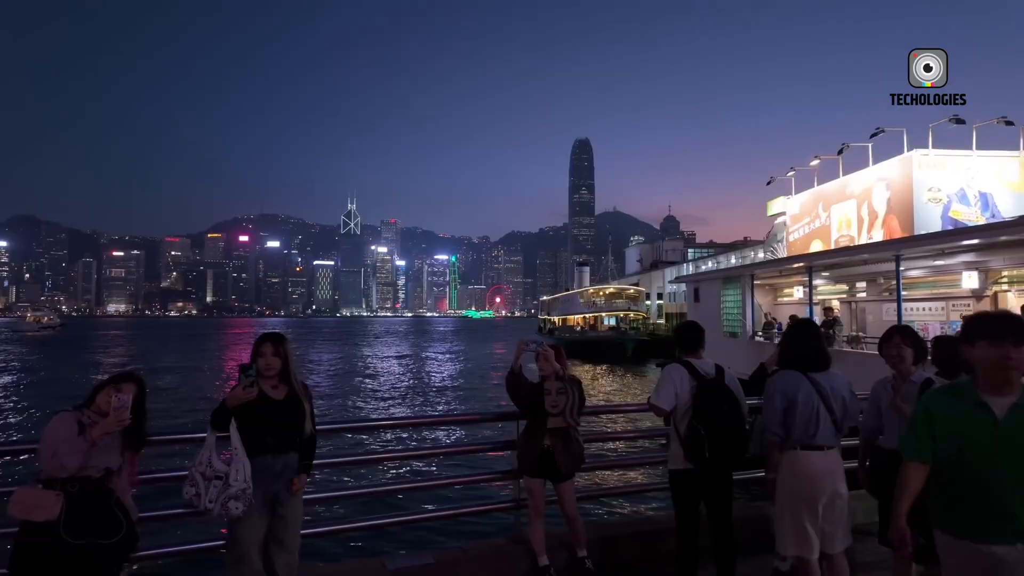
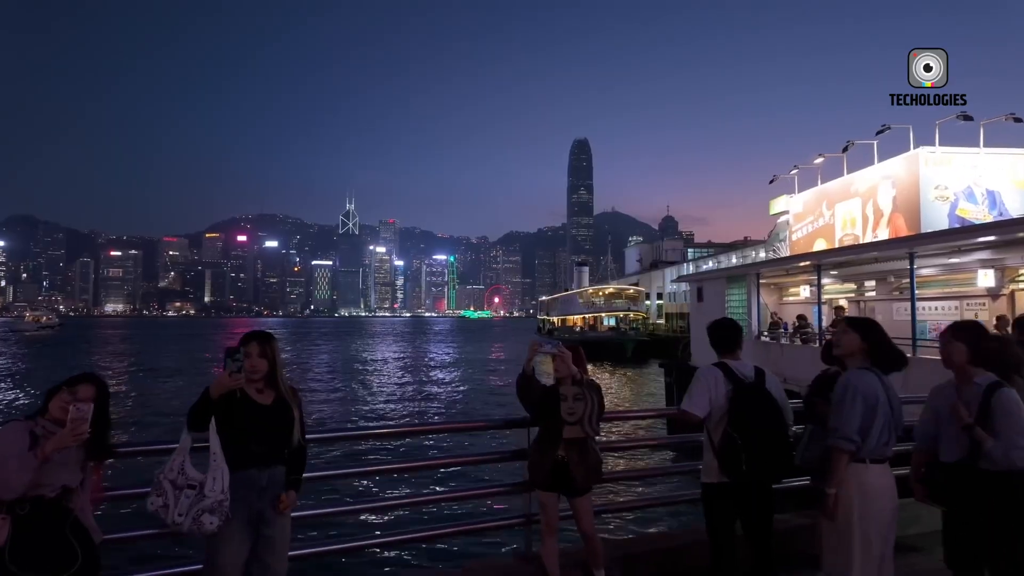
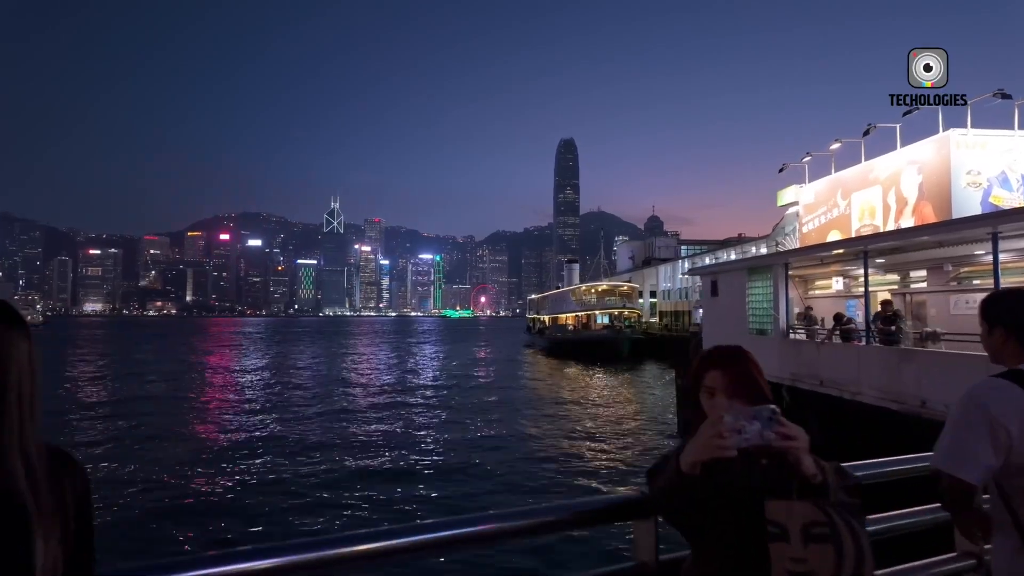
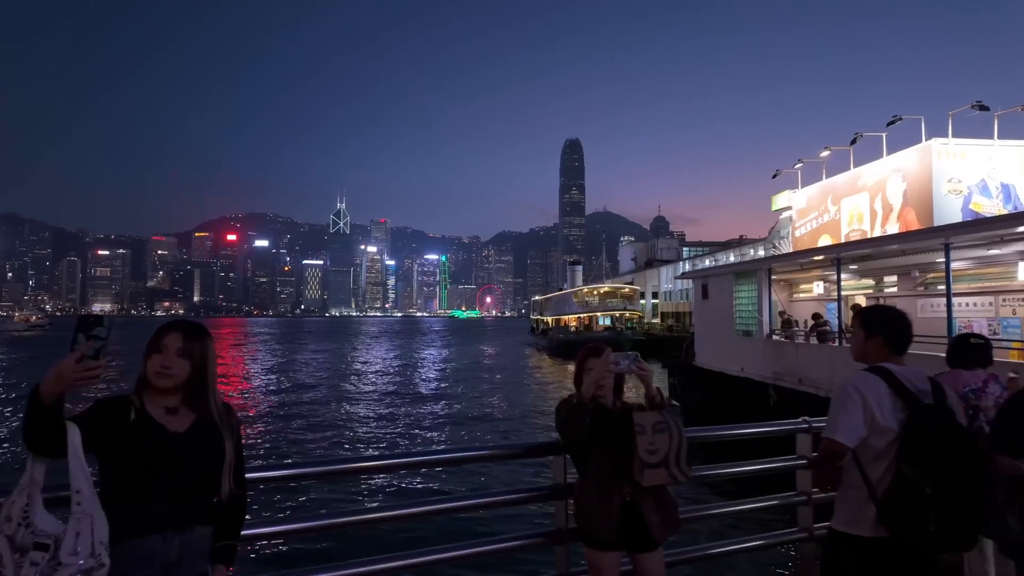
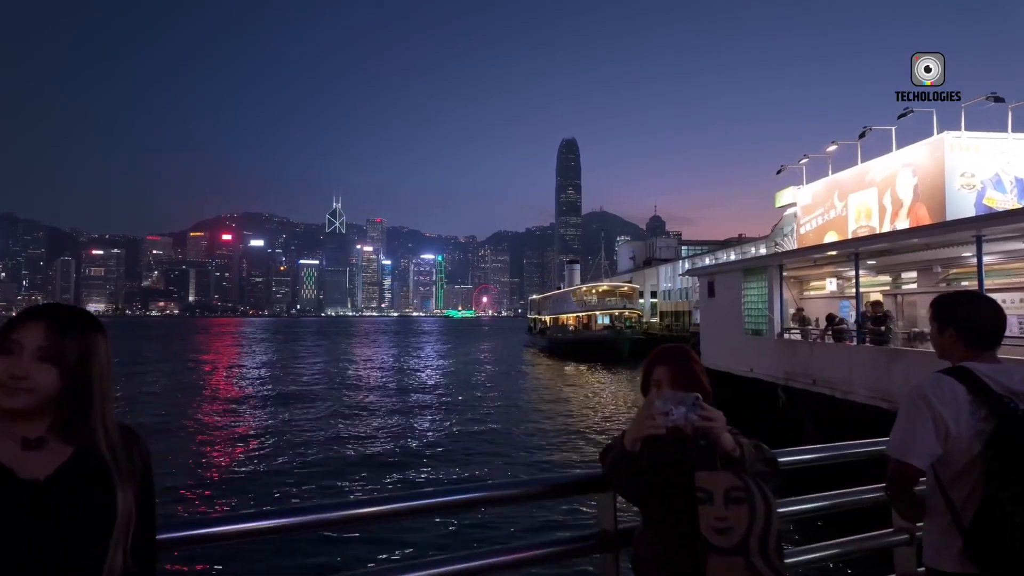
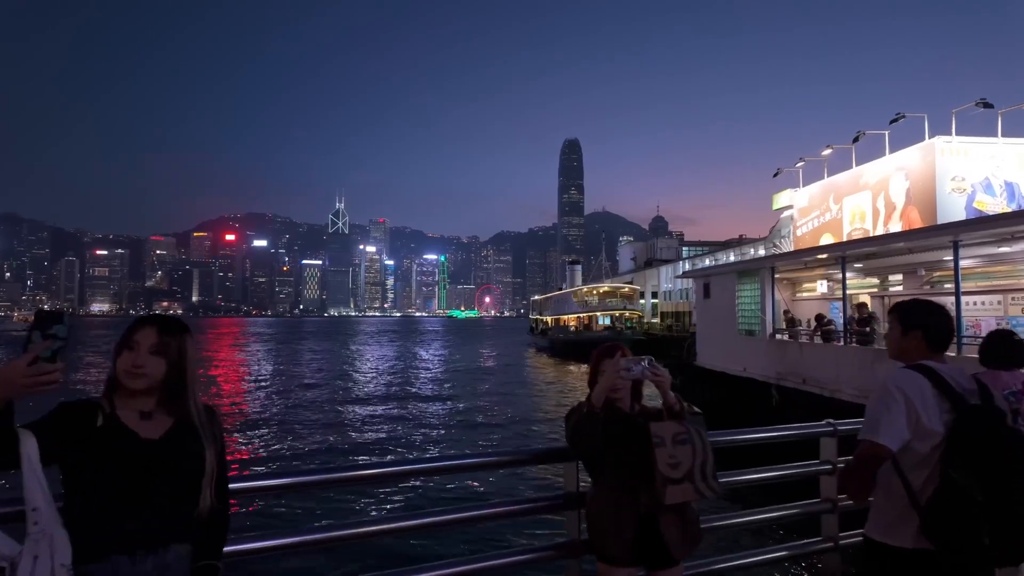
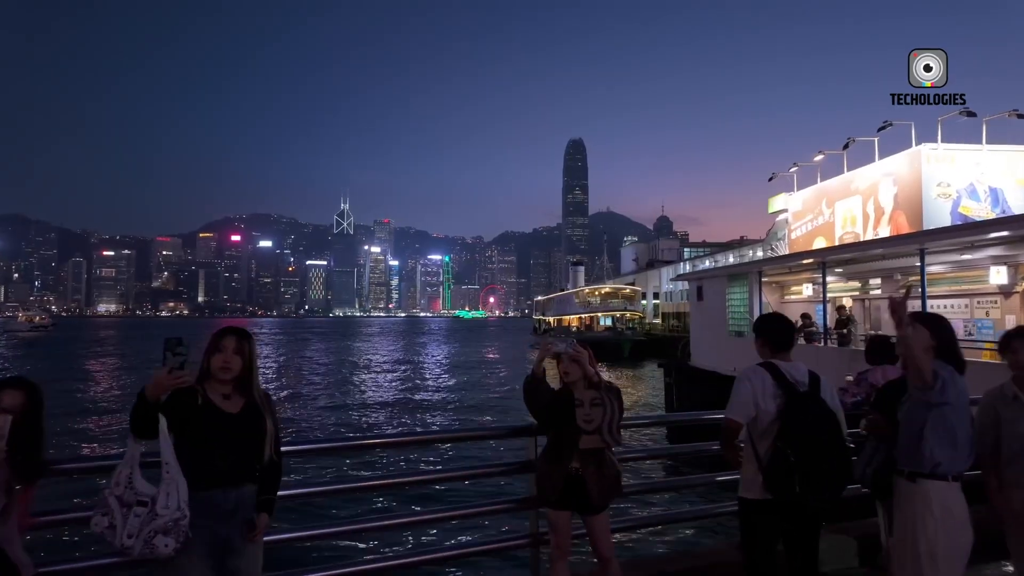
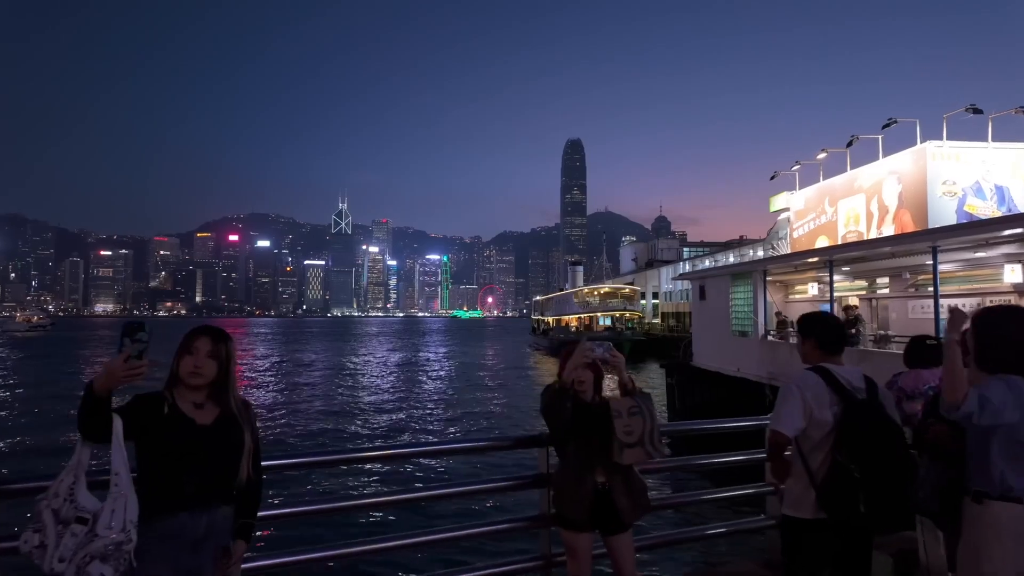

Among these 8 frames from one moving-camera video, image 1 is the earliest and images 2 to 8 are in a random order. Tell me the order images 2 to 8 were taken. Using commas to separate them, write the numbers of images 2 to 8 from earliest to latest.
2, 7, 8, 4, 6, 5, 3
